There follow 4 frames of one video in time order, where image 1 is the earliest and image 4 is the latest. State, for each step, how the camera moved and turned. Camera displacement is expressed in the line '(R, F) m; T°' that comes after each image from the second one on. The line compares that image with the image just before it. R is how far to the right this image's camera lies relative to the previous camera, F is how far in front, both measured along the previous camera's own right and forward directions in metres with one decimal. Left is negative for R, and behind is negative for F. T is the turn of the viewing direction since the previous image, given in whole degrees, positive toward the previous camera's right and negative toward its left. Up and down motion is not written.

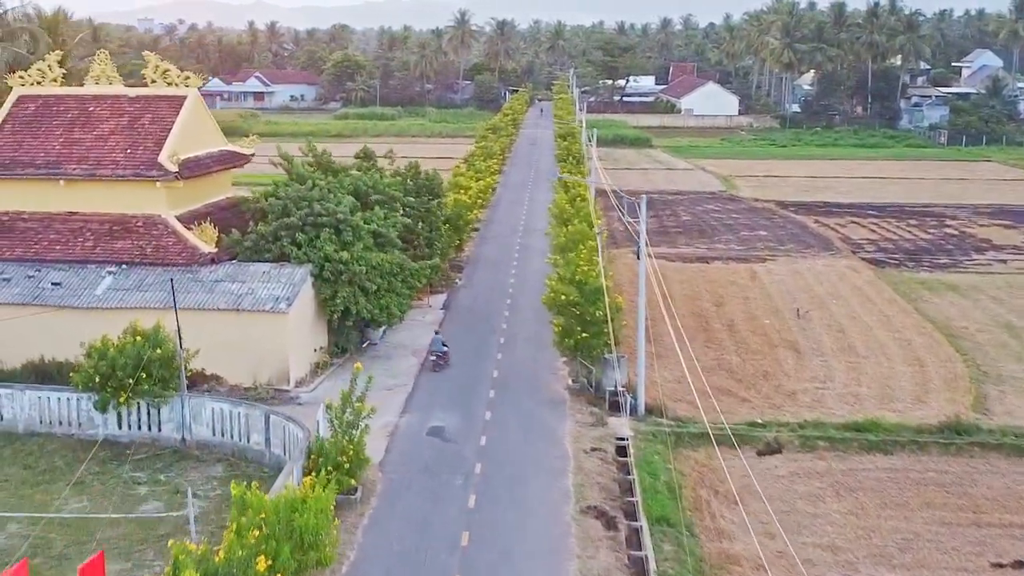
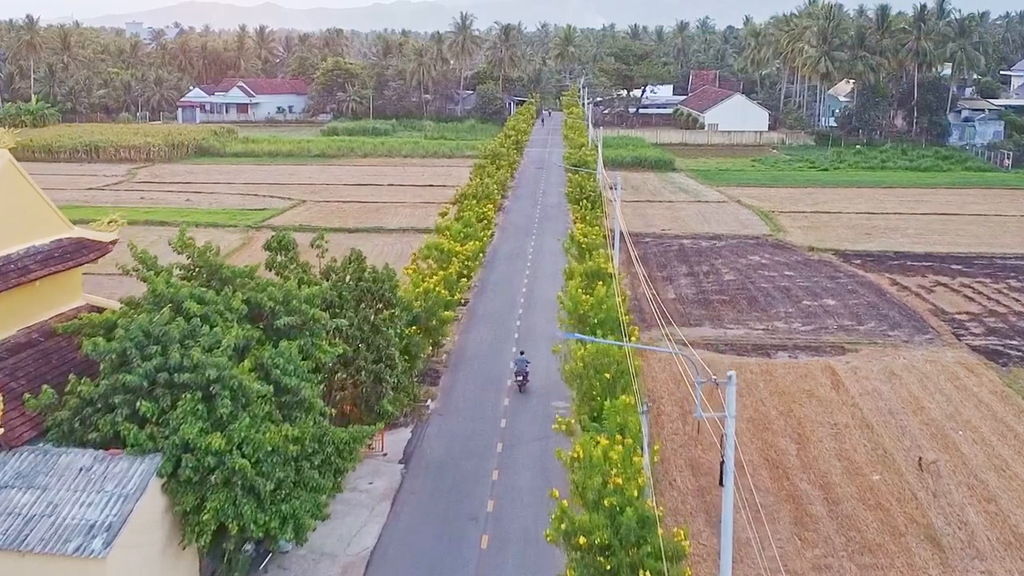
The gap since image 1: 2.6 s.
(+0.2, +10.2) m; 0°
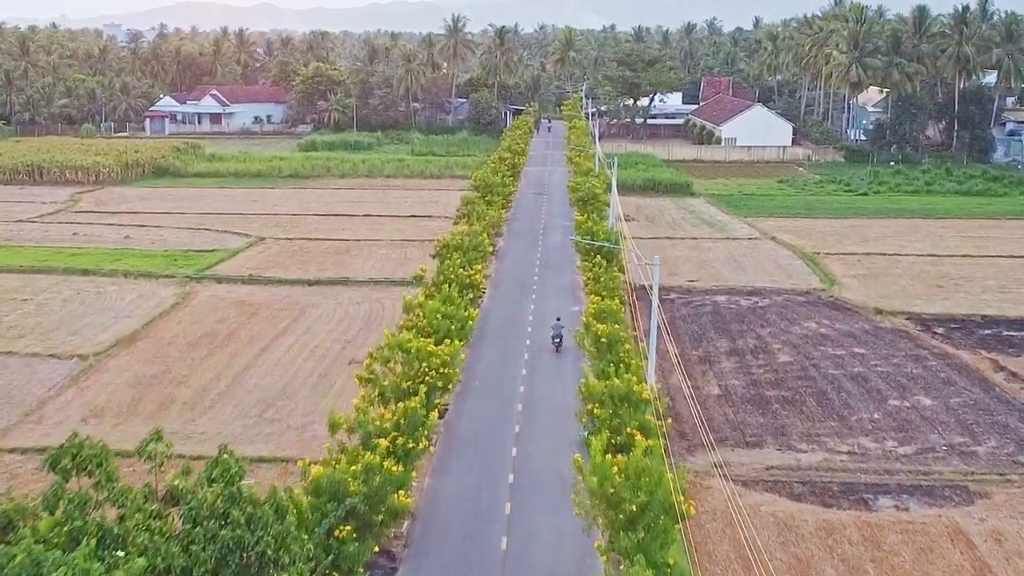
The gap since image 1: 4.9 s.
(+0.1, +9.1) m; 0°
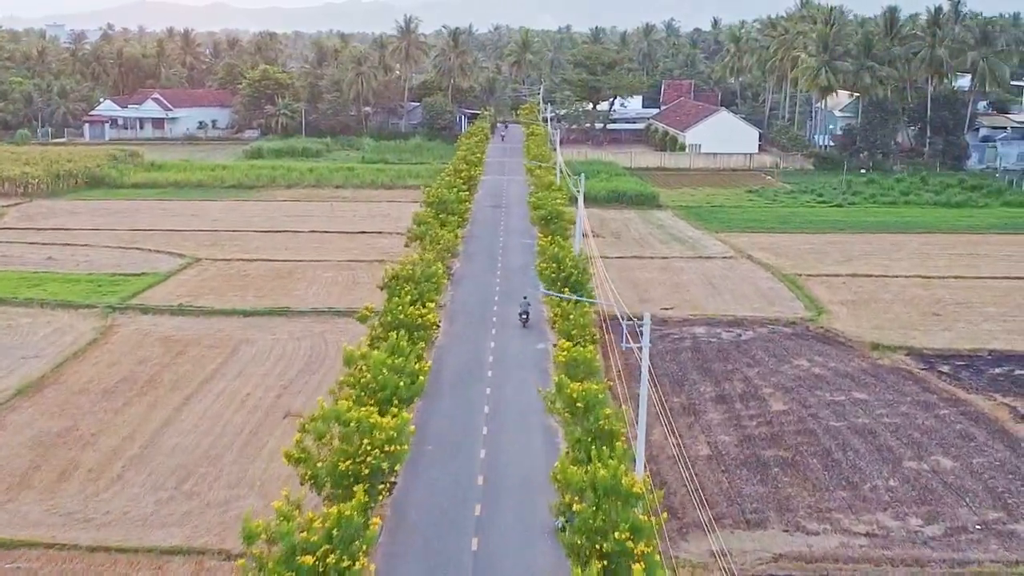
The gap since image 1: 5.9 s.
(-0.1, +3.9) m; +2°
